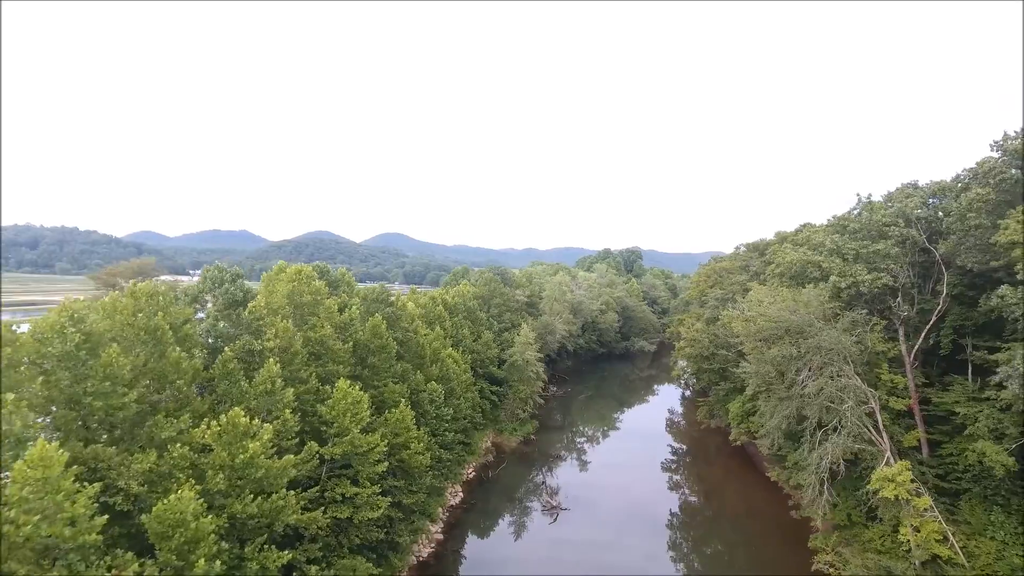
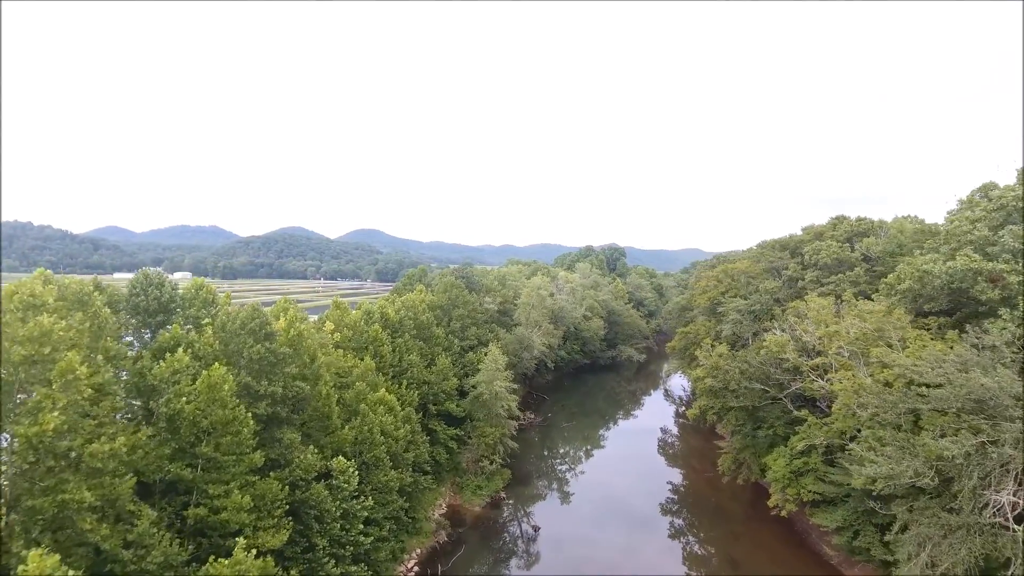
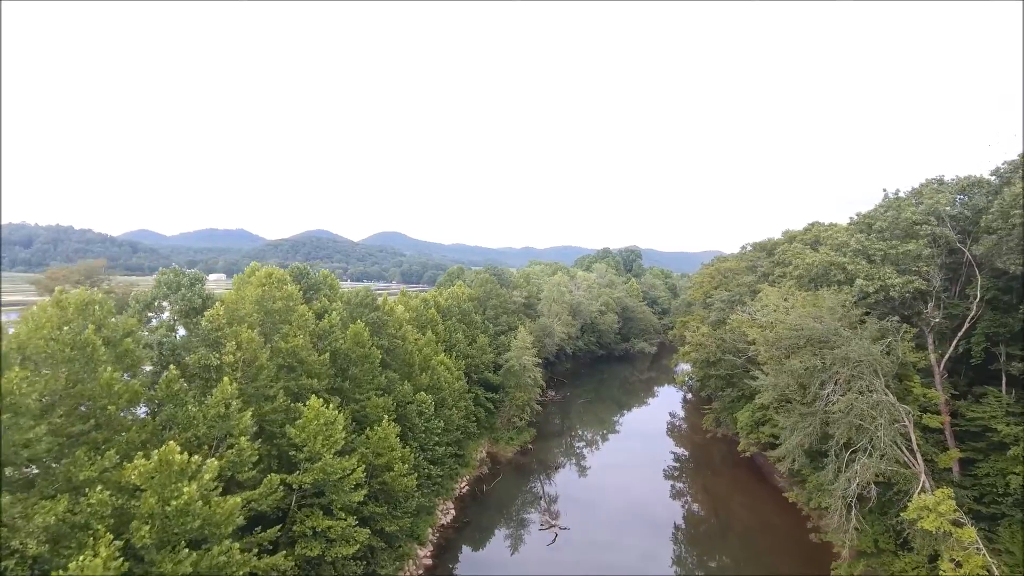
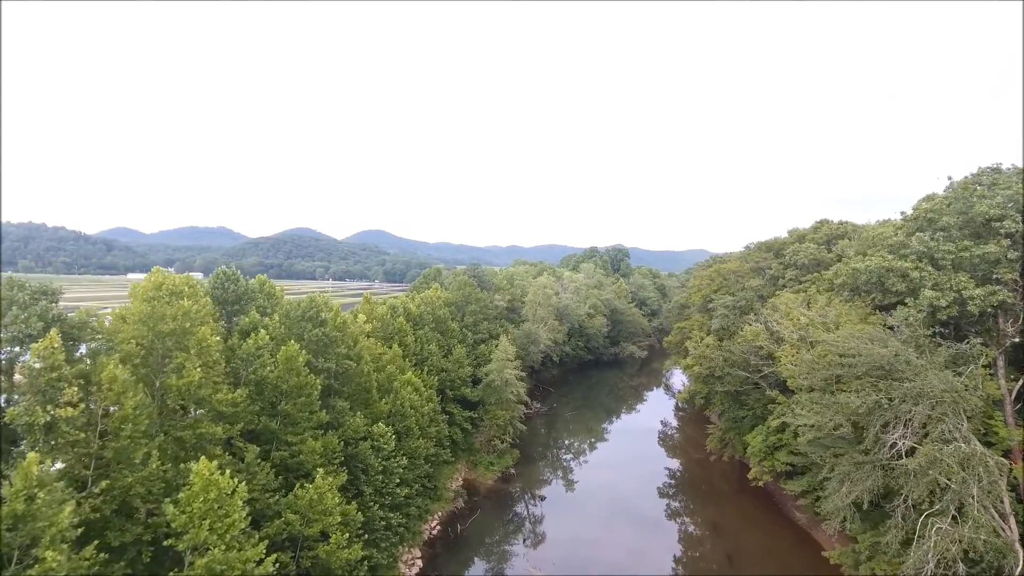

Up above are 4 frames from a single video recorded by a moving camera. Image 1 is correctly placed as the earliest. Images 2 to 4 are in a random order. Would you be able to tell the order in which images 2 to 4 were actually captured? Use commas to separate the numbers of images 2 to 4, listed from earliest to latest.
3, 4, 2
